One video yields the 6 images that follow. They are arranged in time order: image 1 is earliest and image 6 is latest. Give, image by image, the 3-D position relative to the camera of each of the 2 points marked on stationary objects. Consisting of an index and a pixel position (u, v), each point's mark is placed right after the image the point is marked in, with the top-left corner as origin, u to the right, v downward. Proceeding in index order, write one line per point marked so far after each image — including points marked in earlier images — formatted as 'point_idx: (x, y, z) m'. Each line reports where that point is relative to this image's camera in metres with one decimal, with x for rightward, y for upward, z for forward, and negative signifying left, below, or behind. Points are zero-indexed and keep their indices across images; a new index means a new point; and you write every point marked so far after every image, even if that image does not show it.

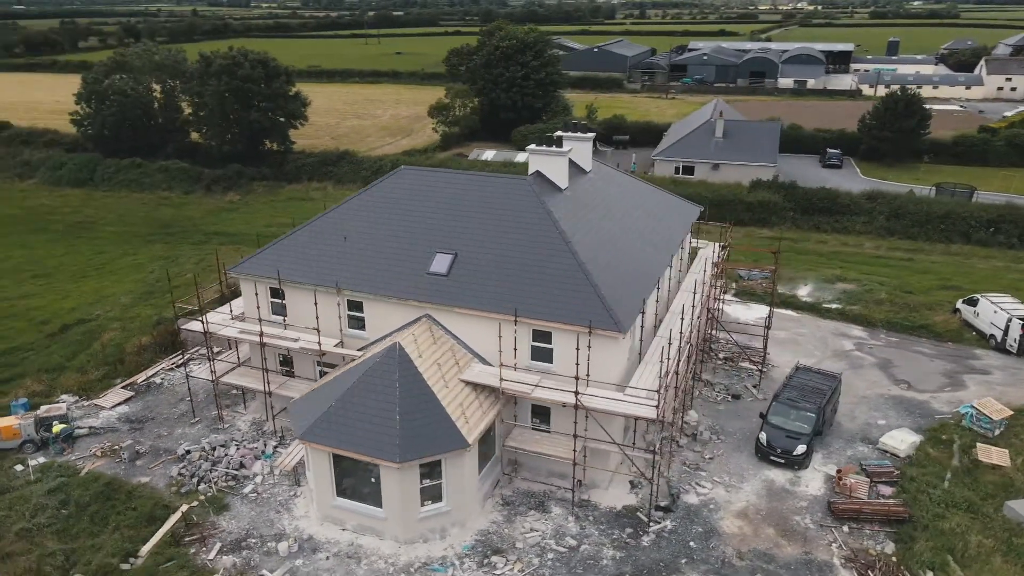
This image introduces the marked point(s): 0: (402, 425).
0: (-2.8, -3.4, +18.6) m
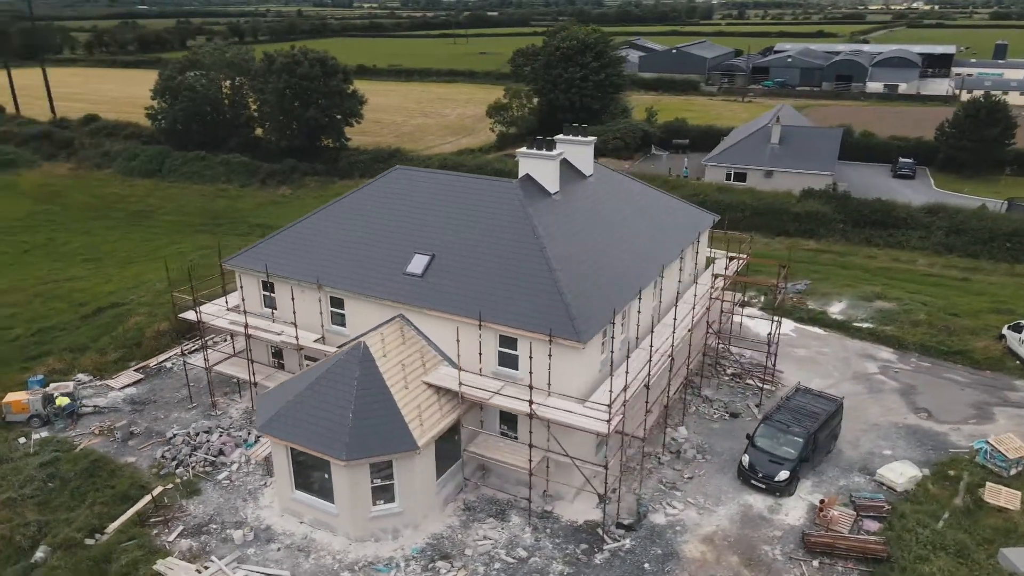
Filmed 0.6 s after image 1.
0: (-4.1, -3.4, +18.7) m
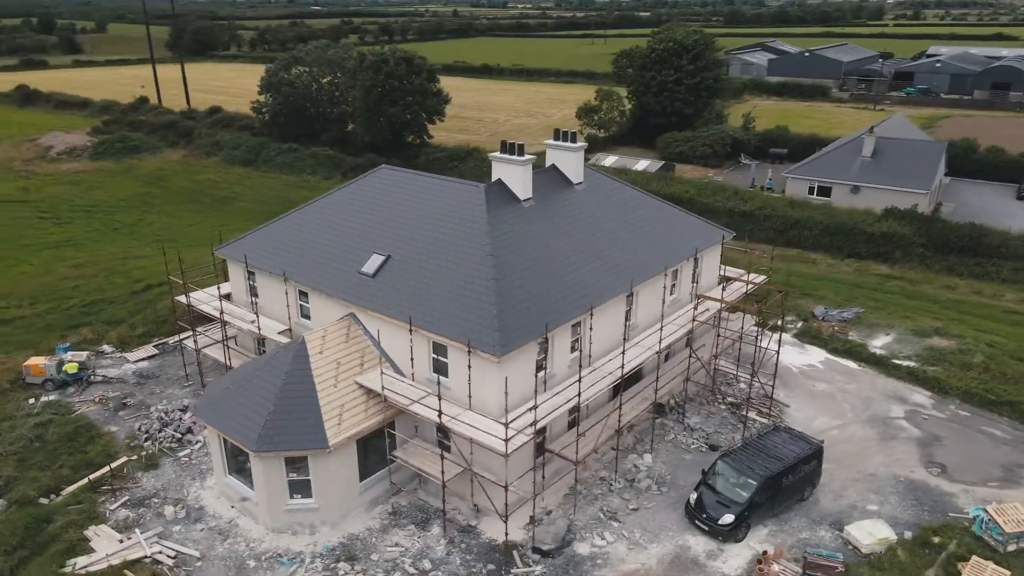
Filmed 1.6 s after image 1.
0: (-6.3, -3.3, +19.1) m
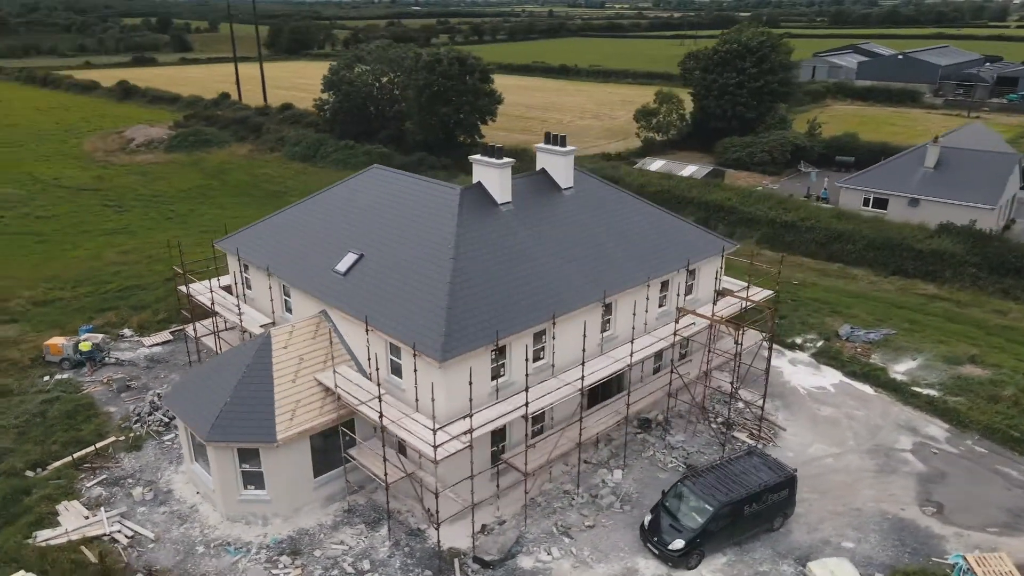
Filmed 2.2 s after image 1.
0: (-7.6, -3.2, +19.6) m
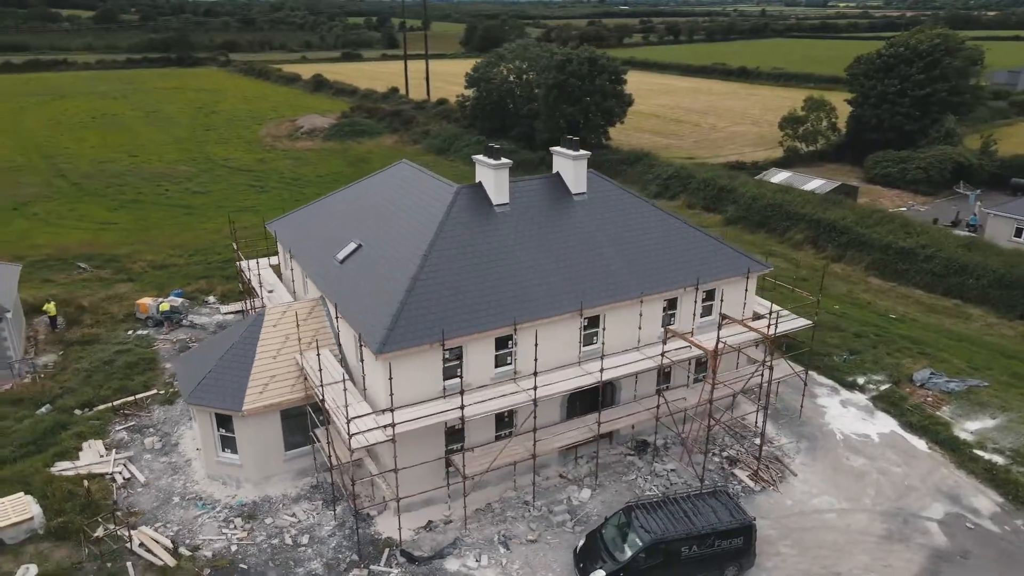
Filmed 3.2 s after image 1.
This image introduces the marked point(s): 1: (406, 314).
0: (-8.8, -2.5, +21.4) m
1: (-2.7, -0.7, +19.3) m
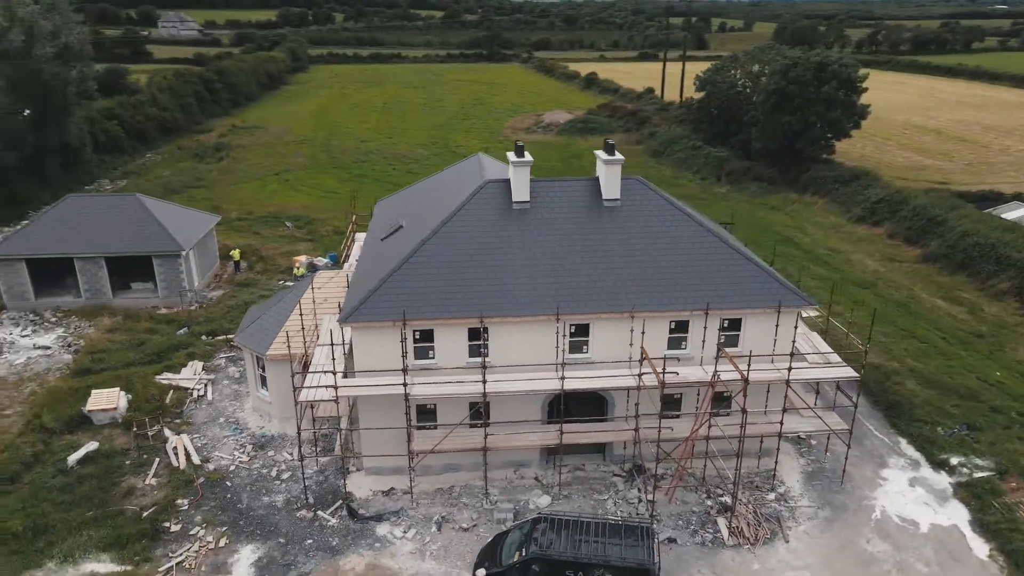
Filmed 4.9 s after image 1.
0: (-8.7, -1.1, +25.1) m
1: (-3.7, -0.1, +20.8) m
